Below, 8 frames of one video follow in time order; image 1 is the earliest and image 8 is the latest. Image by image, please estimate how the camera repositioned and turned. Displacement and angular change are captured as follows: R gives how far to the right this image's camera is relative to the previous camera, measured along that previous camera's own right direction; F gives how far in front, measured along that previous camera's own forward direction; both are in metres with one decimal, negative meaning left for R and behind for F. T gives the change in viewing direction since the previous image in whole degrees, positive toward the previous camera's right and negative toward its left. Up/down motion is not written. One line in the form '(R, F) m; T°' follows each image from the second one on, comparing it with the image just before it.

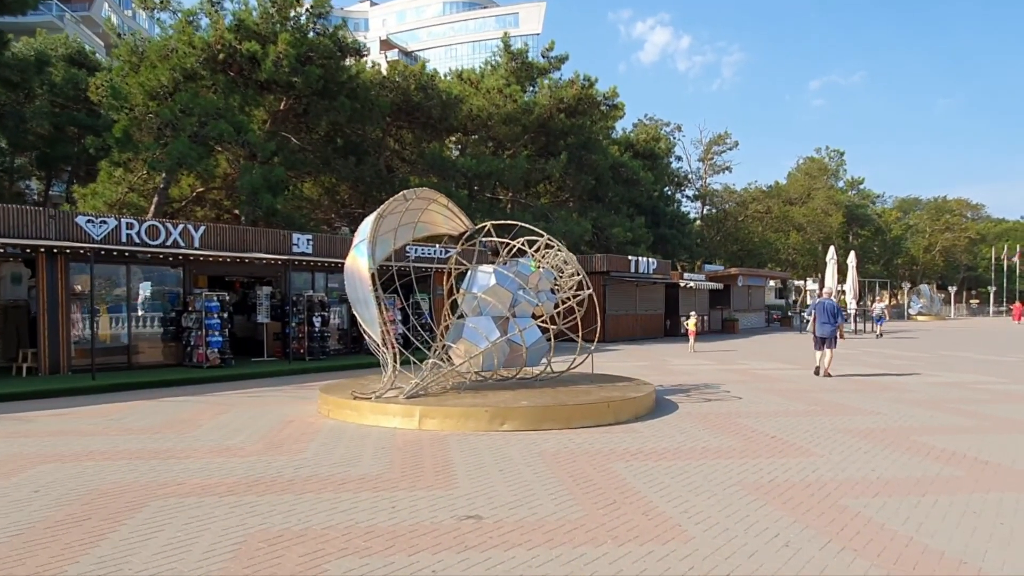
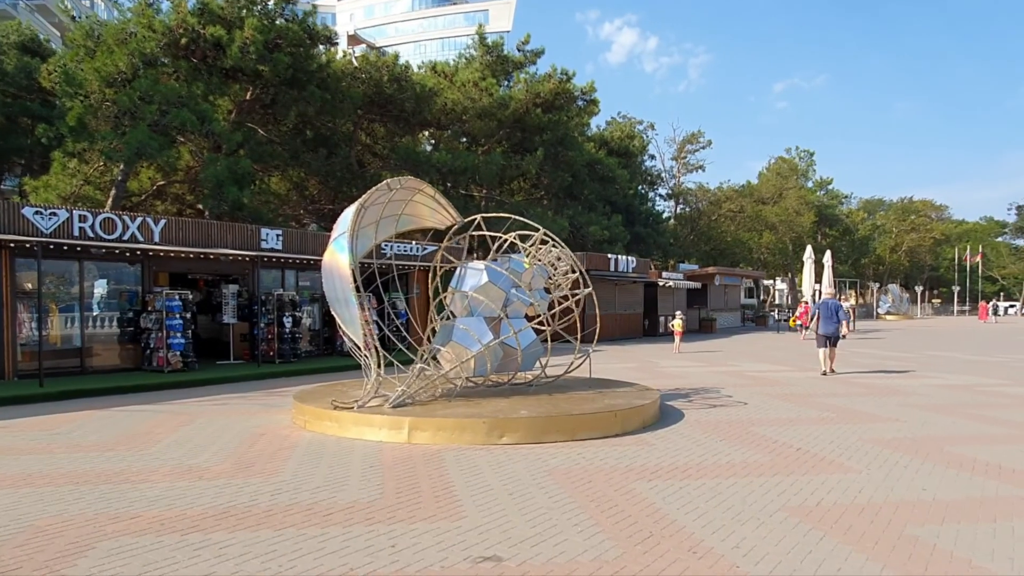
(-0.4, +0.9) m; +3°
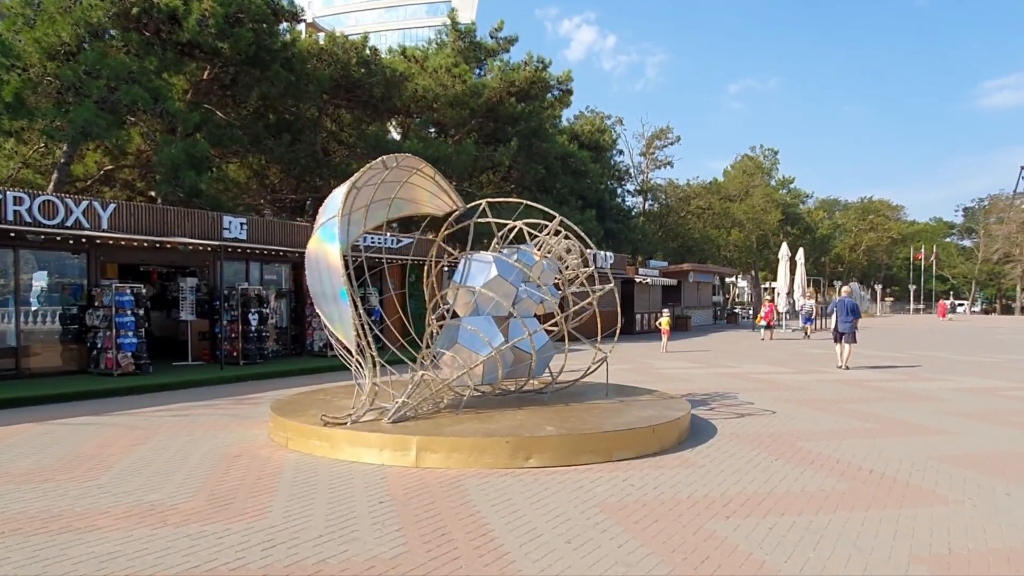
(-0.7, +1.3) m; +3°
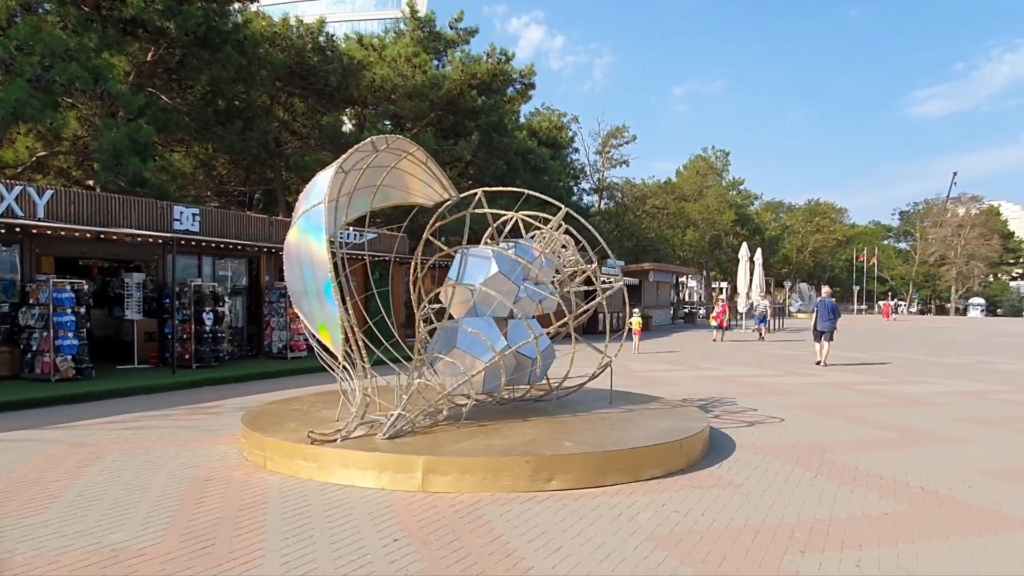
(-0.6, +0.9) m; +4°
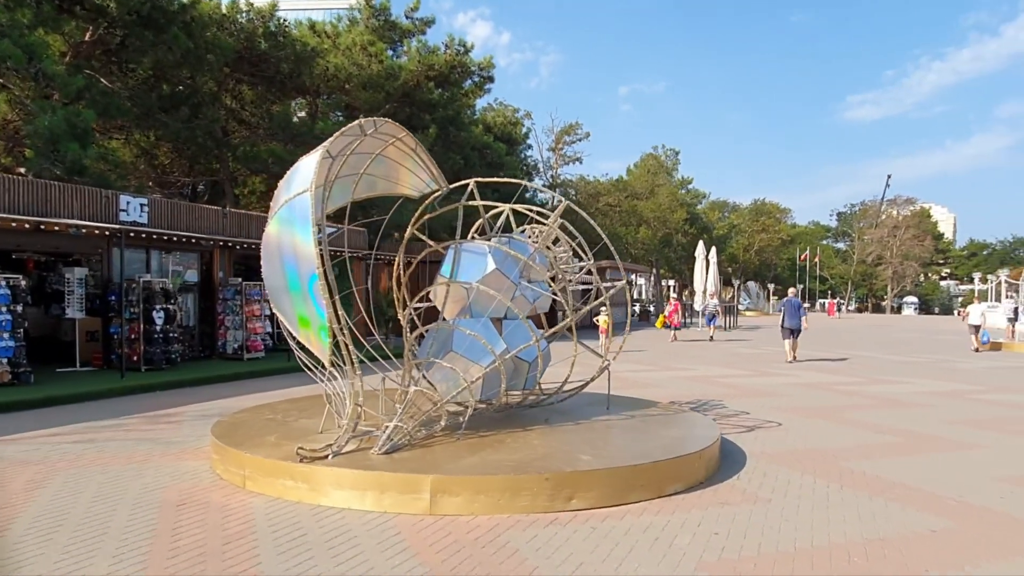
(-0.5, +0.6) m; +4°
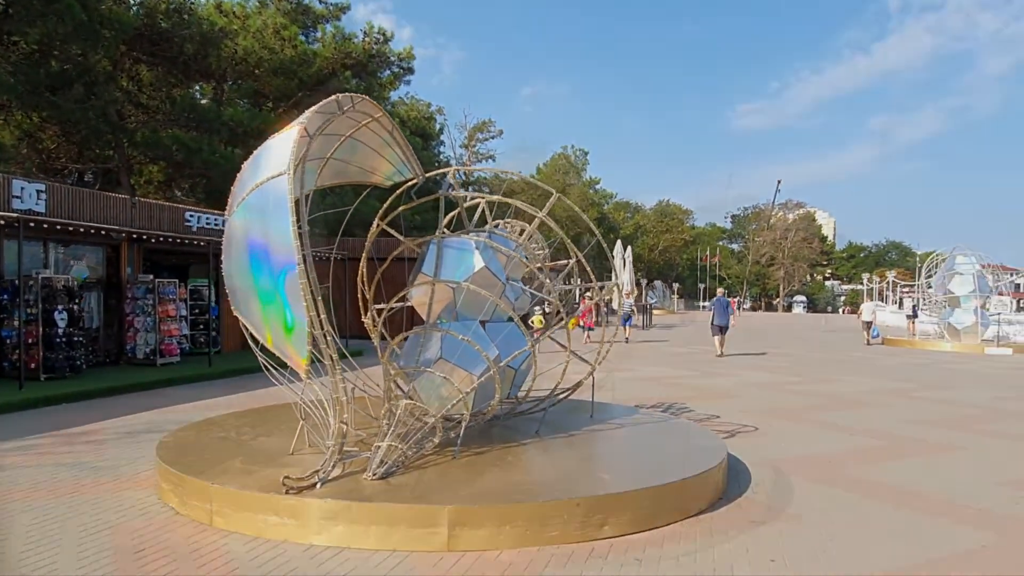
(-0.8, +0.7) m; +8°
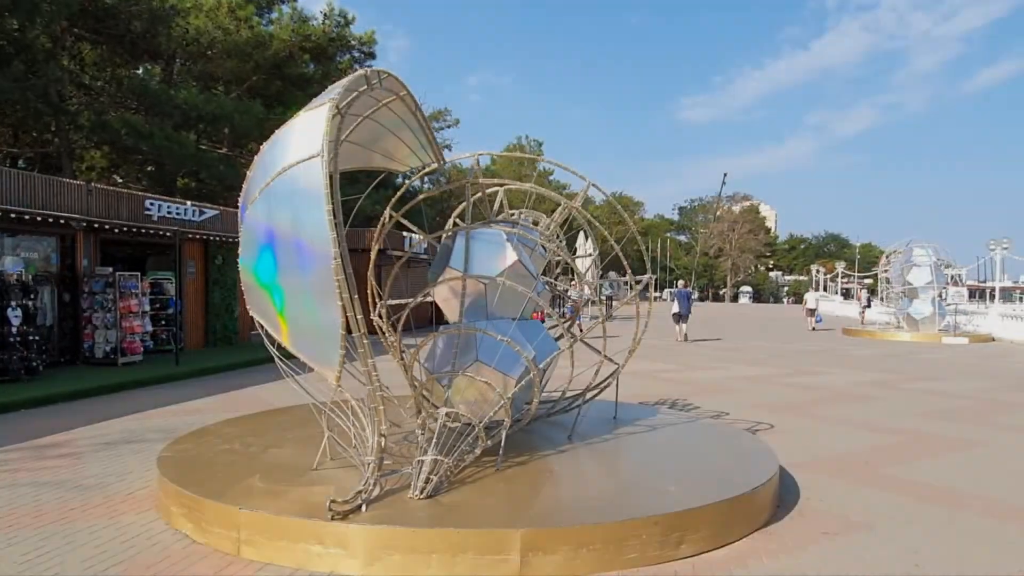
(-0.7, +0.5) m; +4°
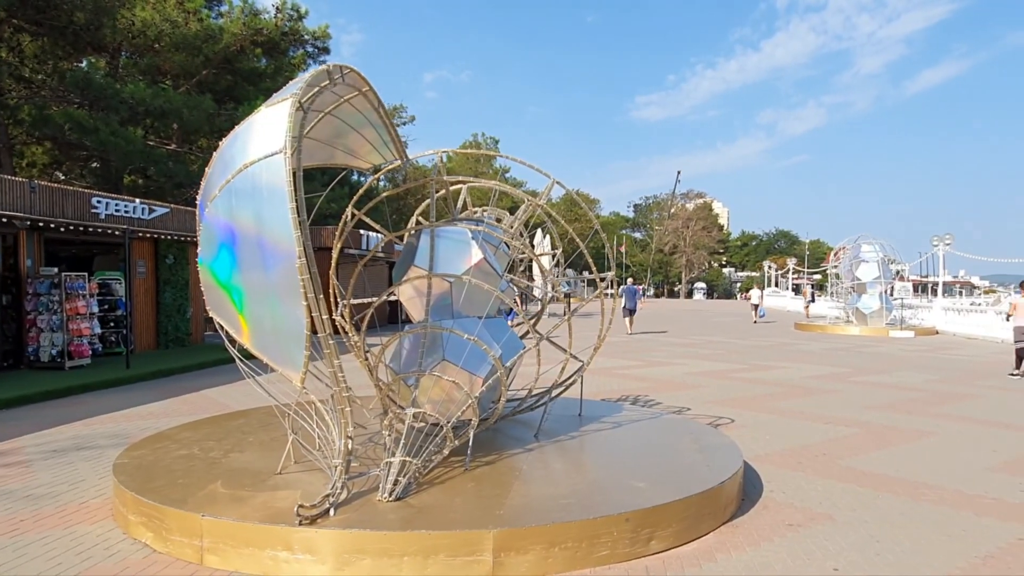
(-0.1, 0.0) m; +3°
